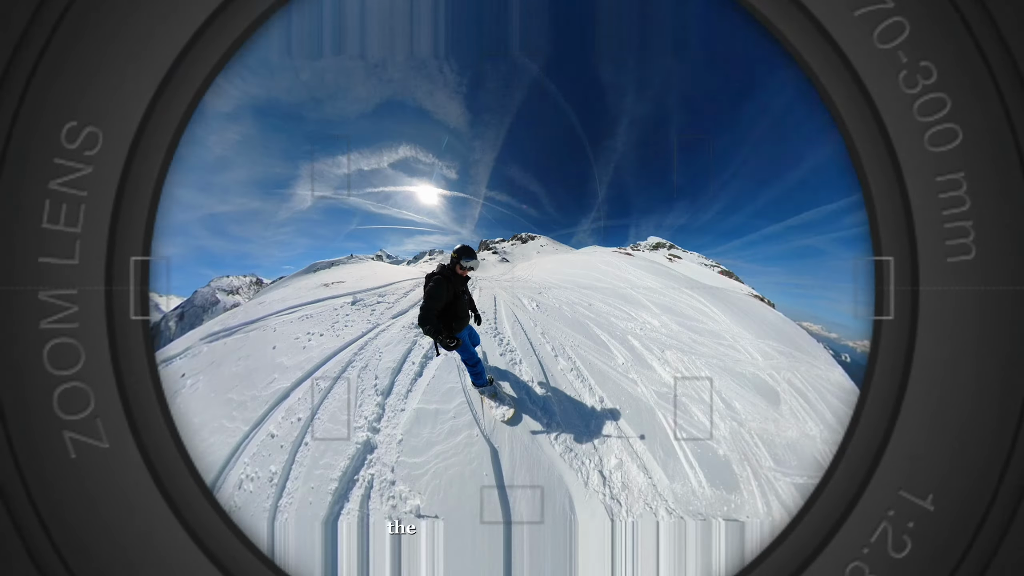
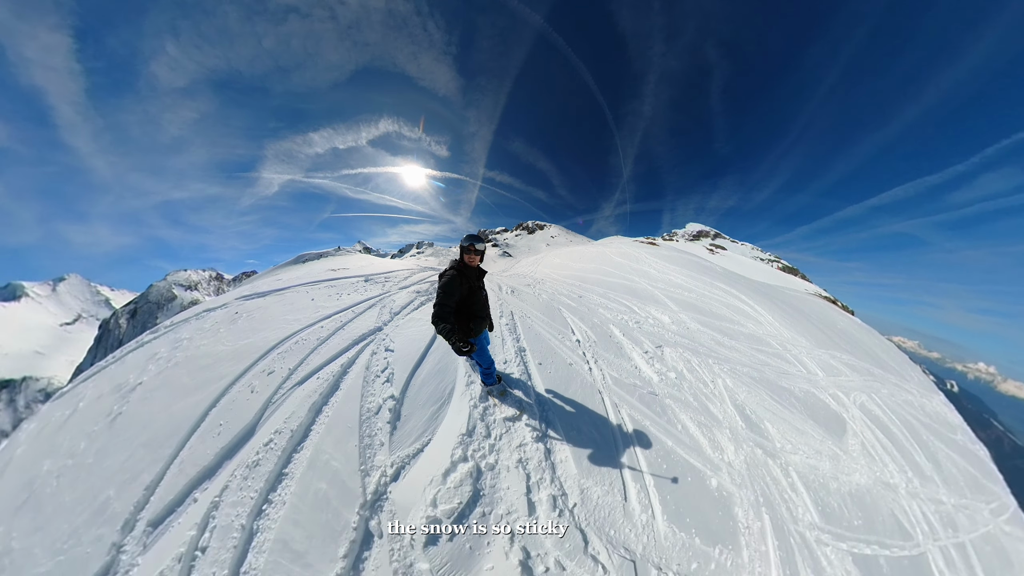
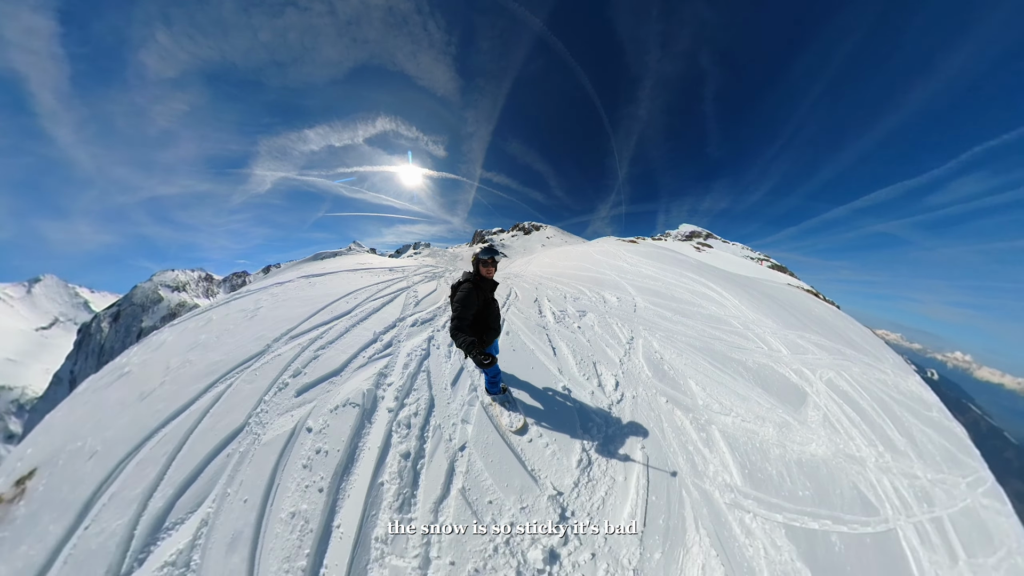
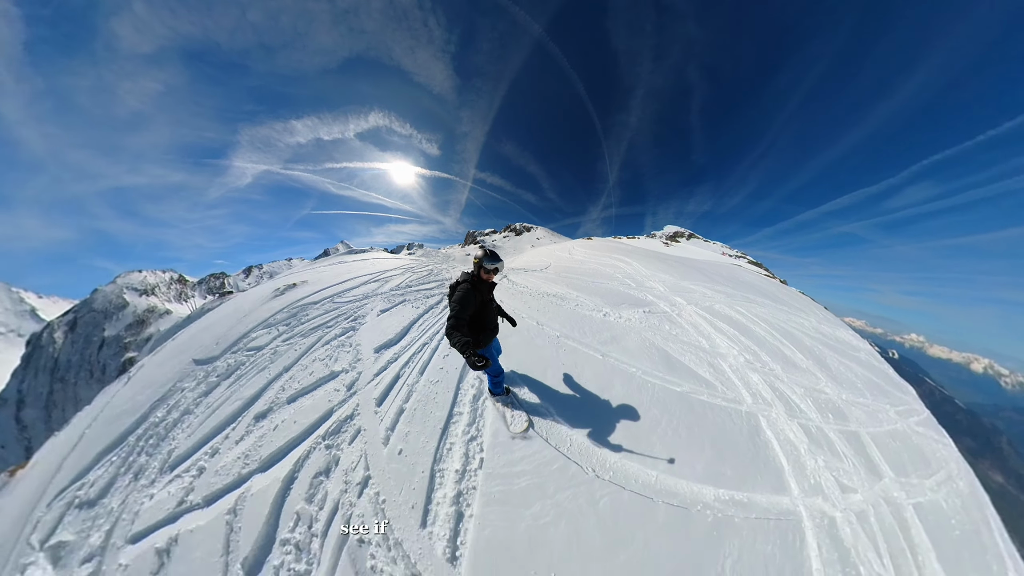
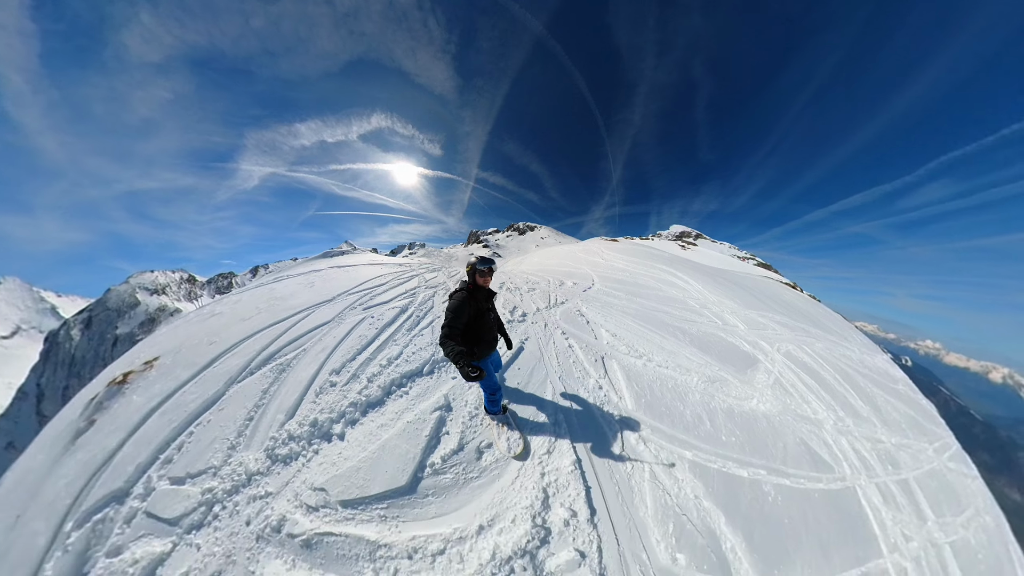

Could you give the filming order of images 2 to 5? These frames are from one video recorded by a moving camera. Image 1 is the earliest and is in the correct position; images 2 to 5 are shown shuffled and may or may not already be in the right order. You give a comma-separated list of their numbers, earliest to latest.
2, 3, 5, 4
